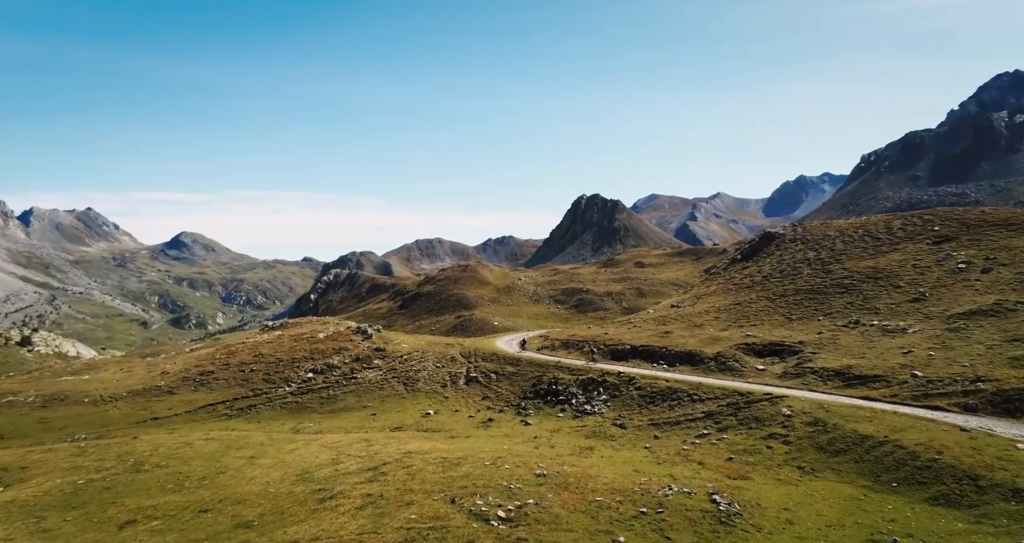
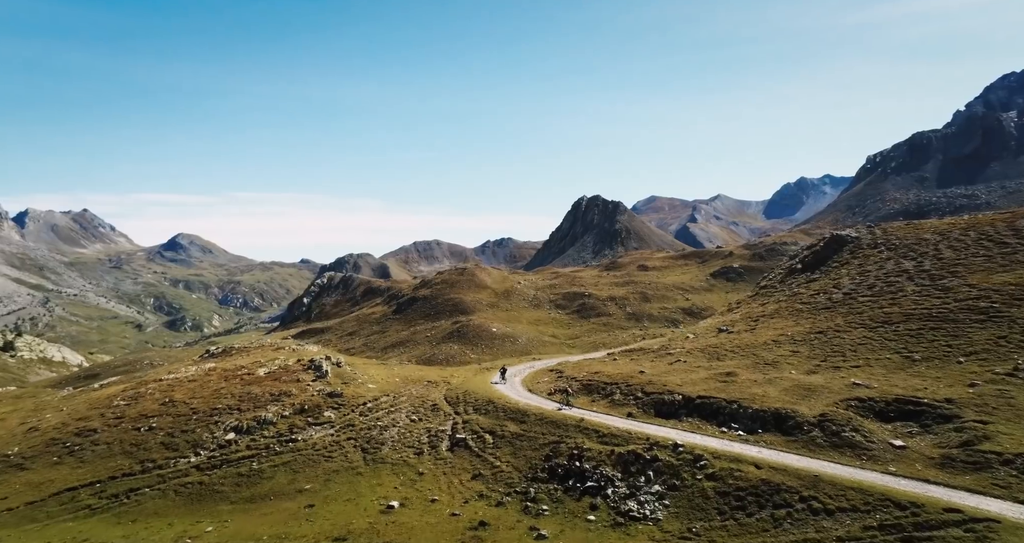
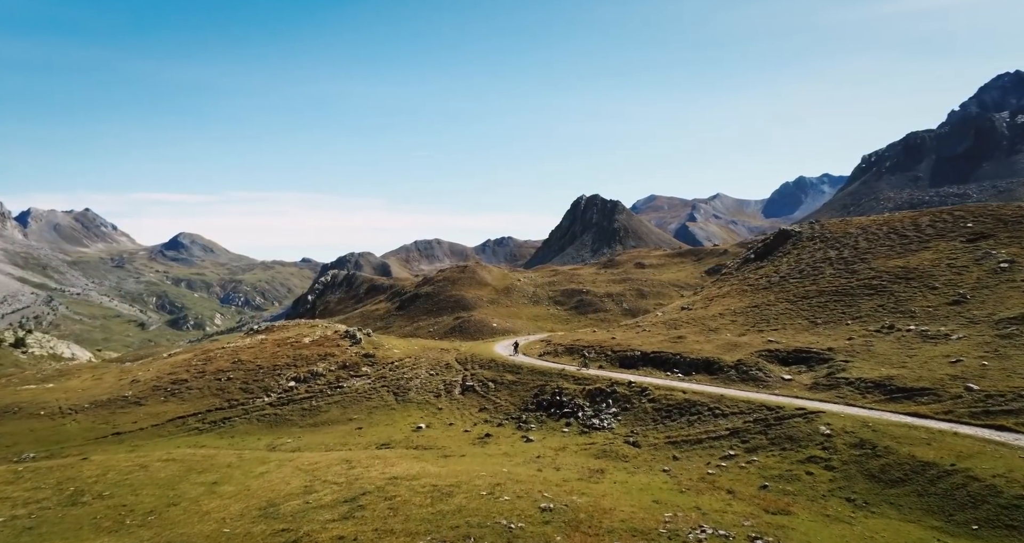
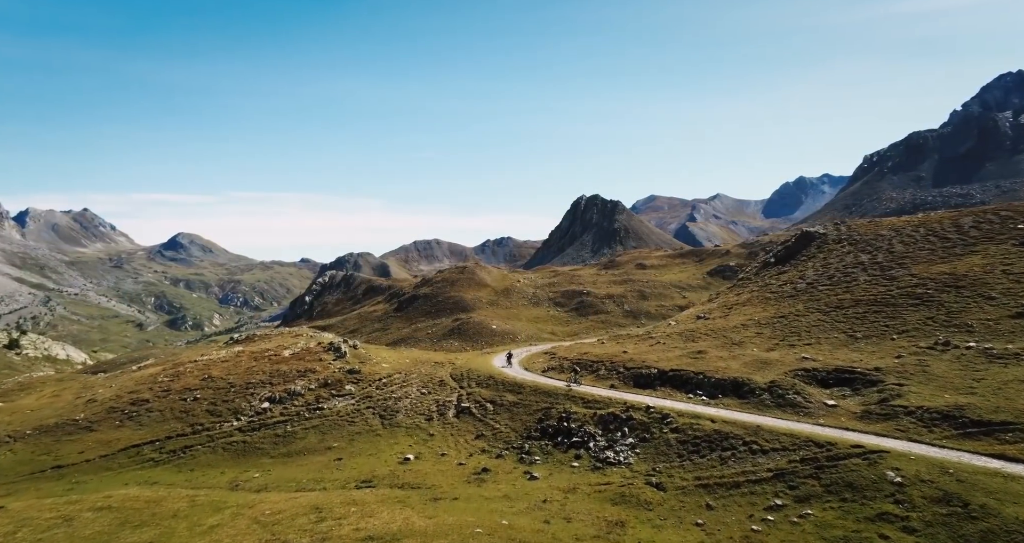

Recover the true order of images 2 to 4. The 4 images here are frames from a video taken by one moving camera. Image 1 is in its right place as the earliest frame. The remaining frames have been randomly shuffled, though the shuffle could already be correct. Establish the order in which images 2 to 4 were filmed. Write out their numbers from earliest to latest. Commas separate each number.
3, 4, 2
